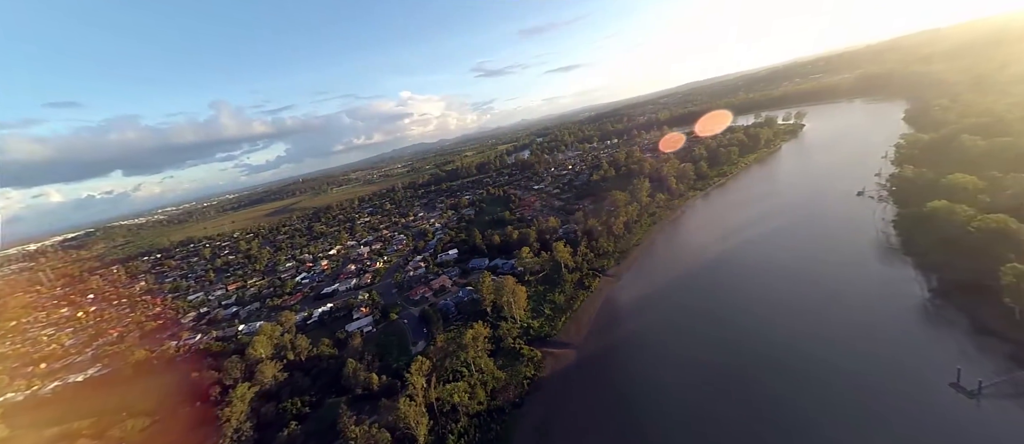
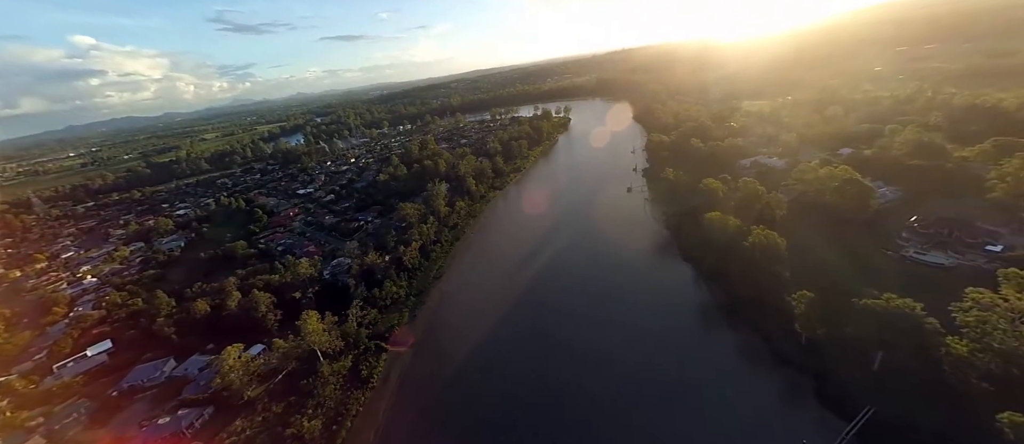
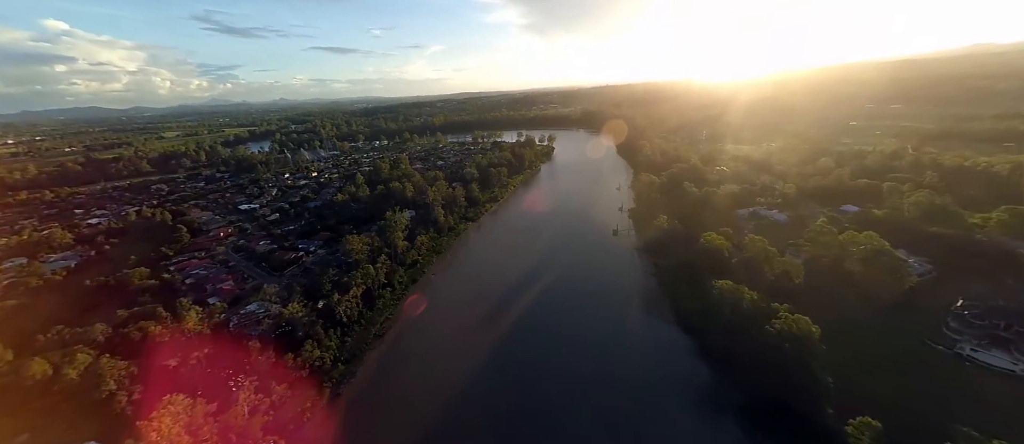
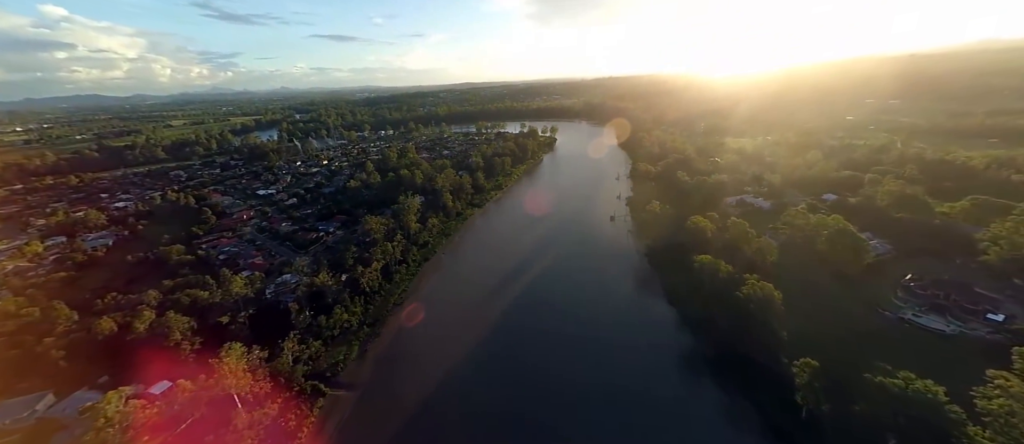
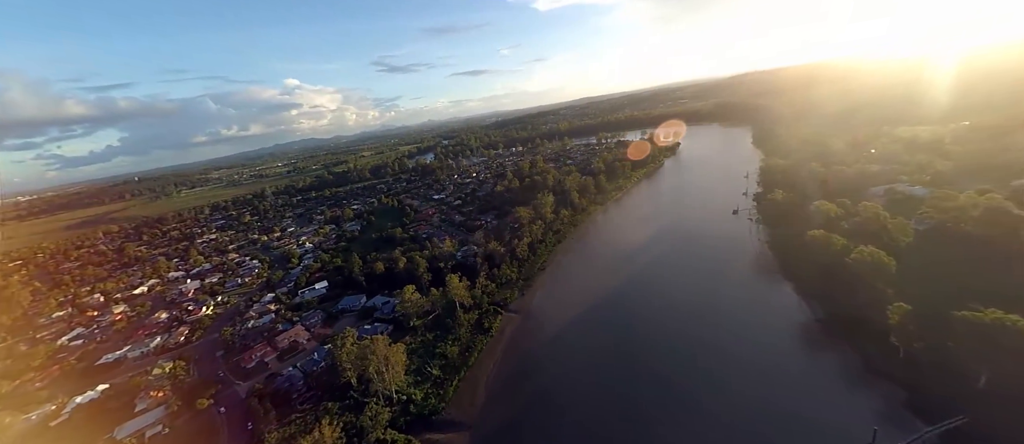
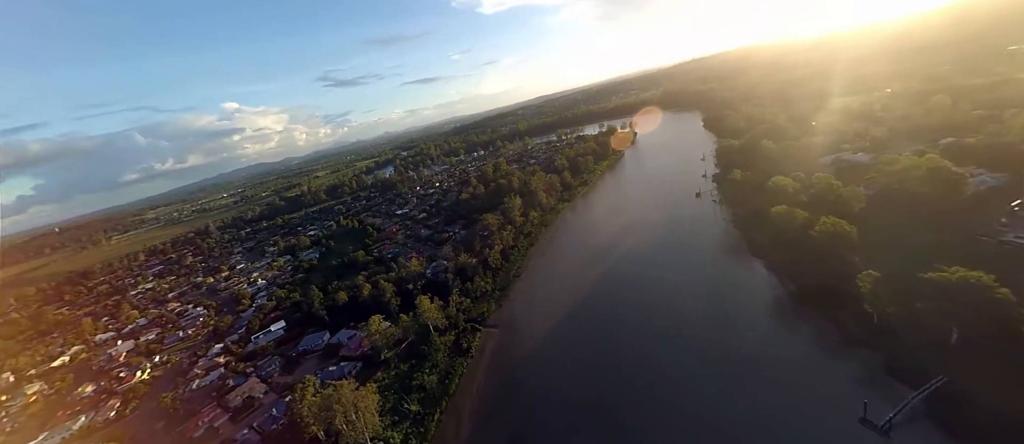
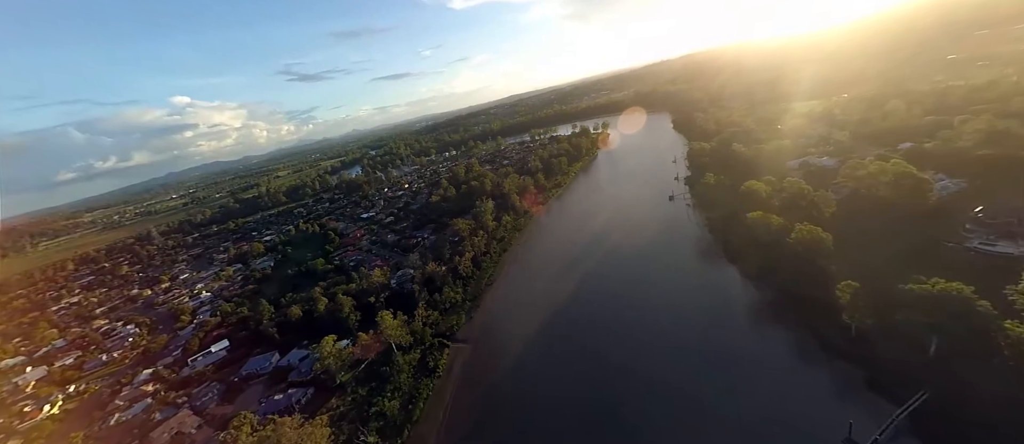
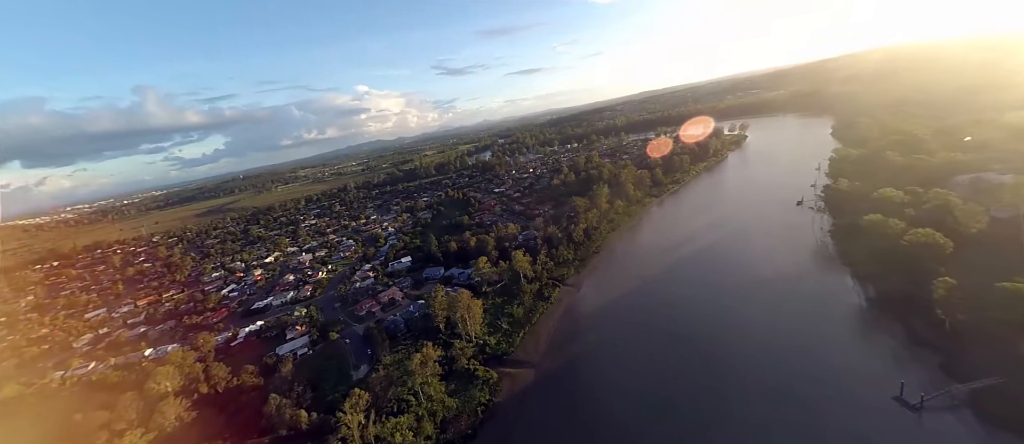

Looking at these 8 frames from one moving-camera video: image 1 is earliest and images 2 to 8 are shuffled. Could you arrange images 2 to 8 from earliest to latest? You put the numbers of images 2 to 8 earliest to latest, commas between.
8, 5, 6, 7, 2, 4, 3
